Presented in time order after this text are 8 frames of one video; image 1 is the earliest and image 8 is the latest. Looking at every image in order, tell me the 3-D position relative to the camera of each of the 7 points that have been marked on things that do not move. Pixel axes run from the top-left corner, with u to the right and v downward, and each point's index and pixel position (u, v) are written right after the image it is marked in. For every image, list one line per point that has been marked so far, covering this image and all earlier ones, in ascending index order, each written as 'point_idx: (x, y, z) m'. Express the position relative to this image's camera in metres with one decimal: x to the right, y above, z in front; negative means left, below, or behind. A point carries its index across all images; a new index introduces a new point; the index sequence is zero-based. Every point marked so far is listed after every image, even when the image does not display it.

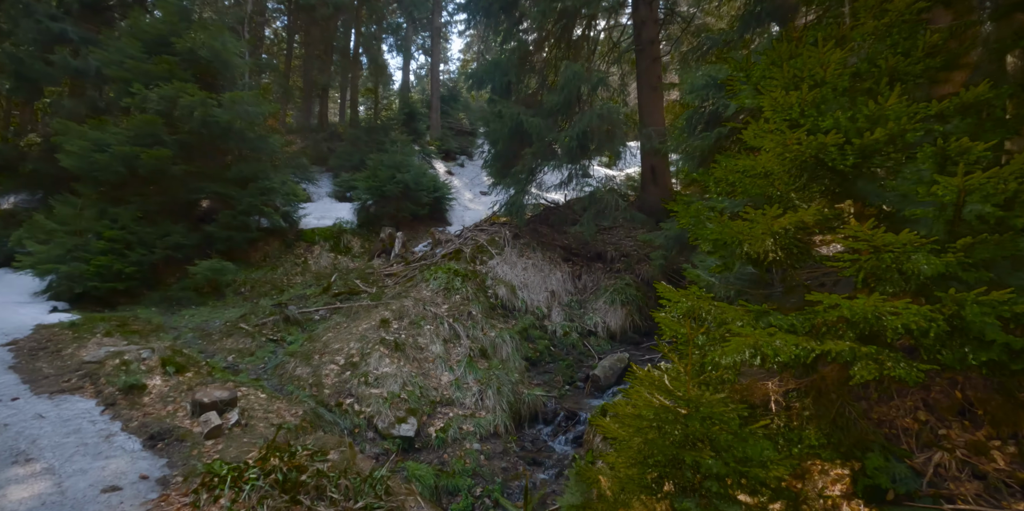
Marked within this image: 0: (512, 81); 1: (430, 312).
0: (0.0, +3.0, +10.2) m
1: (-1.2, -0.8, +8.7) m
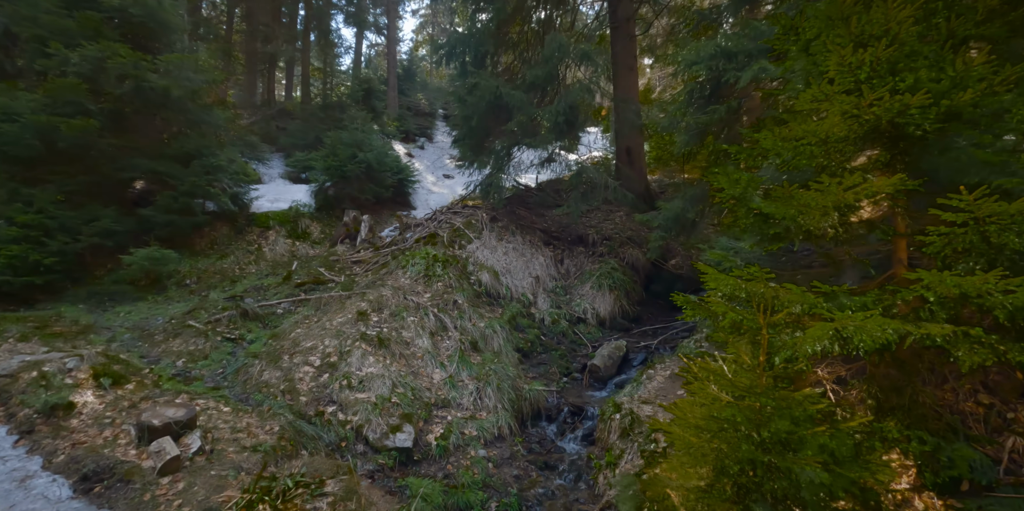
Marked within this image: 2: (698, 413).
0: (-0.3, +3.3, +9.4) m
1: (-1.3, -0.6, +7.8) m
2: (+1.5, -1.2, +4.4) m
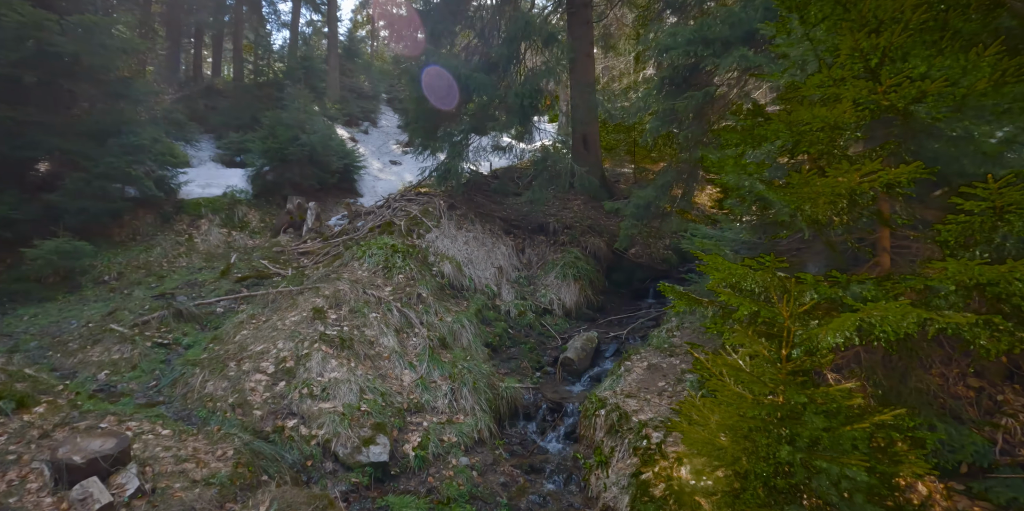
0: (-1.0, +3.4, +8.9) m
1: (-1.7, -0.5, +7.2) m
2: (+1.5, -1.1, +4.2) m
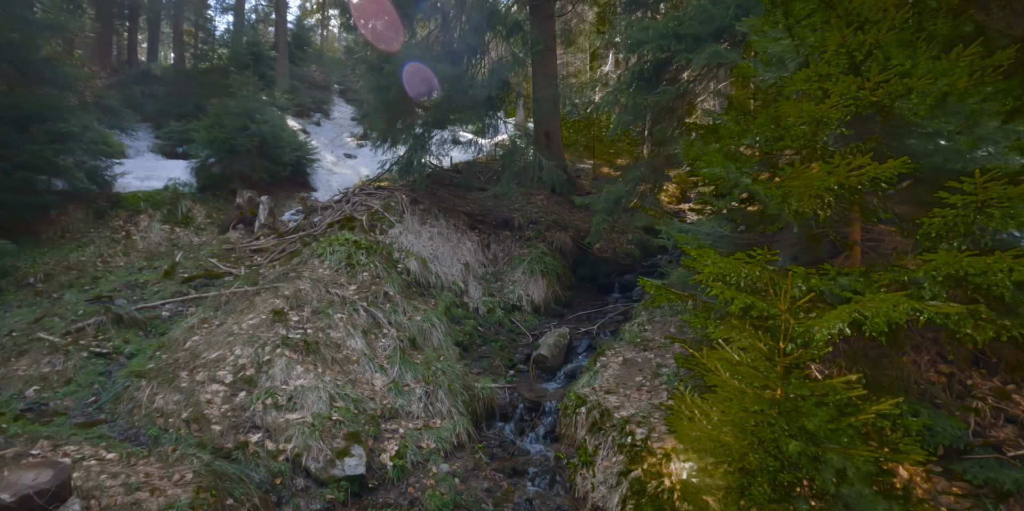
0: (-1.5, +3.5, +8.5) m
1: (-2.0, -0.5, +6.9) m
2: (+1.5, -1.1, +4.2) m
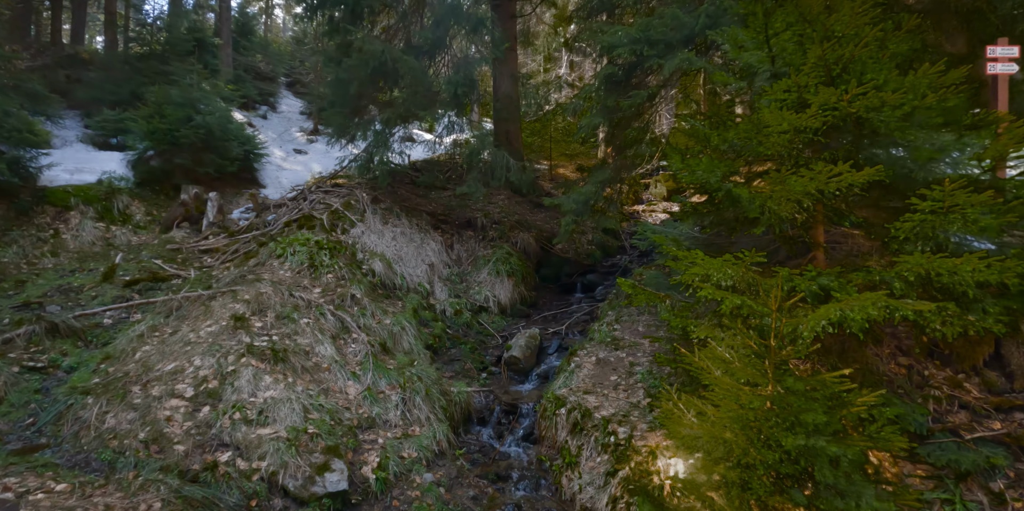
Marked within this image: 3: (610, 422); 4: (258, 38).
0: (-2.0, +3.5, +8.2) m
1: (-2.3, -0.5, +6.5) m
2: (+1.6, -1.1, +4.2) m
3: (+0.9, -1.6, +5.7) m
4: (-5.7, +4.8, +13.0) m
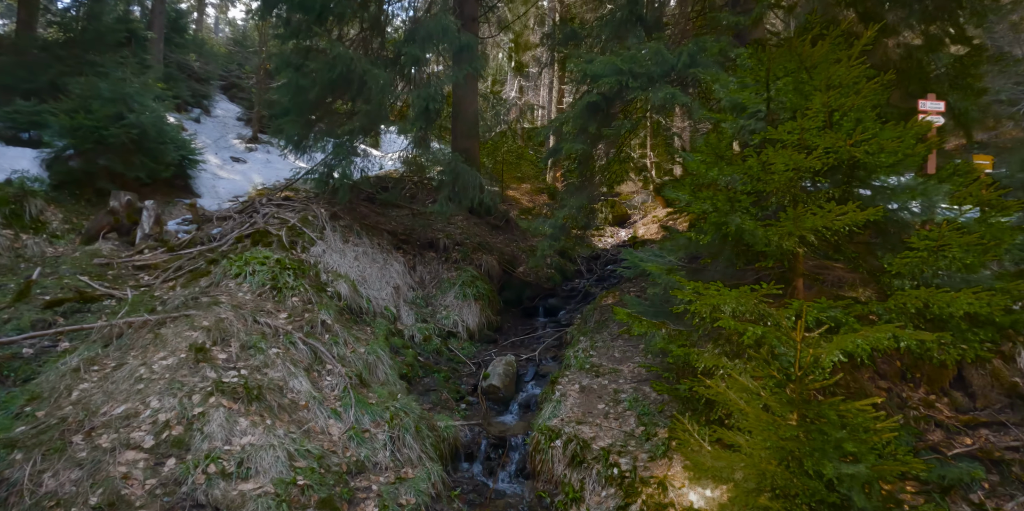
0: (-2.3, +3.2, +7.6) m
1: (-2.4, -0.7, +5.7) m
2: (+1.8, -1.3, +4.2) m
3: (+0.9, -1.9, +5.6) m
4: (-6.8, +4.5, +11.7) m
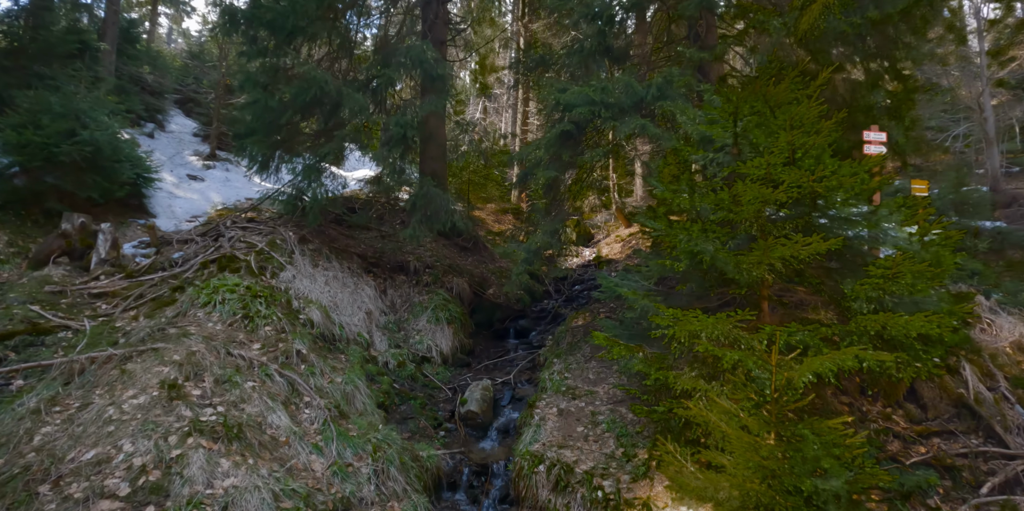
0: (-2.7, +2.9, +7.5) m
1: (-2.5, -1.0, +5.5) m
2: (+1.8, -1.5, +4.4) m
3: (+0.8, -2.1, +5.6) m
4: (-7.5, +4.1, +11.2) m
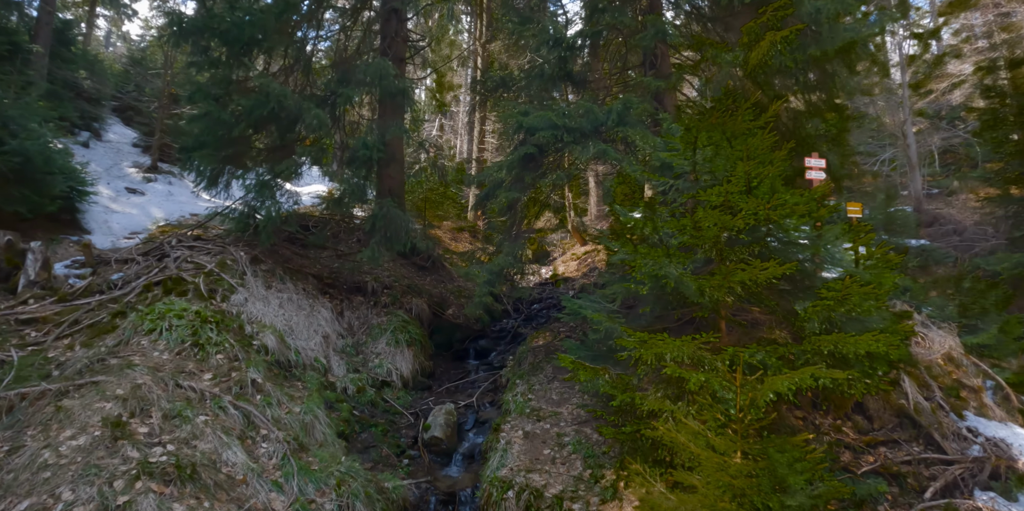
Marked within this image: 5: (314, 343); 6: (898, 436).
0: (-3.1, +2.6, +7.2) m
1: (-2.8, -1.2, +5.1) m
2: (+1.6, -1.7, +4.4) m
3: (+0.5, -2.3, +5.5) m
4: (-8.3, +3.7, +10.4) m
5: (-2.3, -1.0, +6.9) m
6: (+4.3, -2.0, +6.4) m
